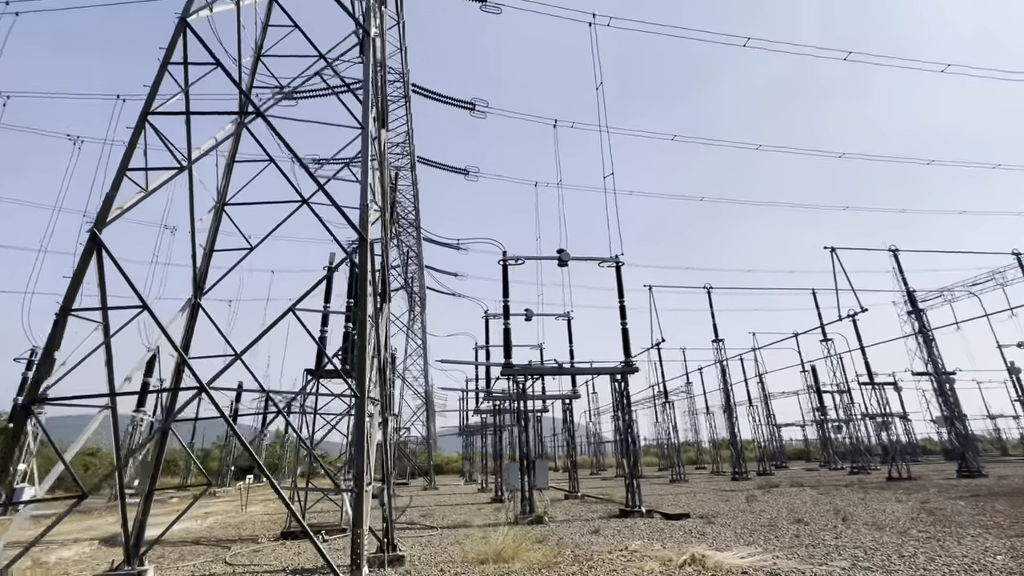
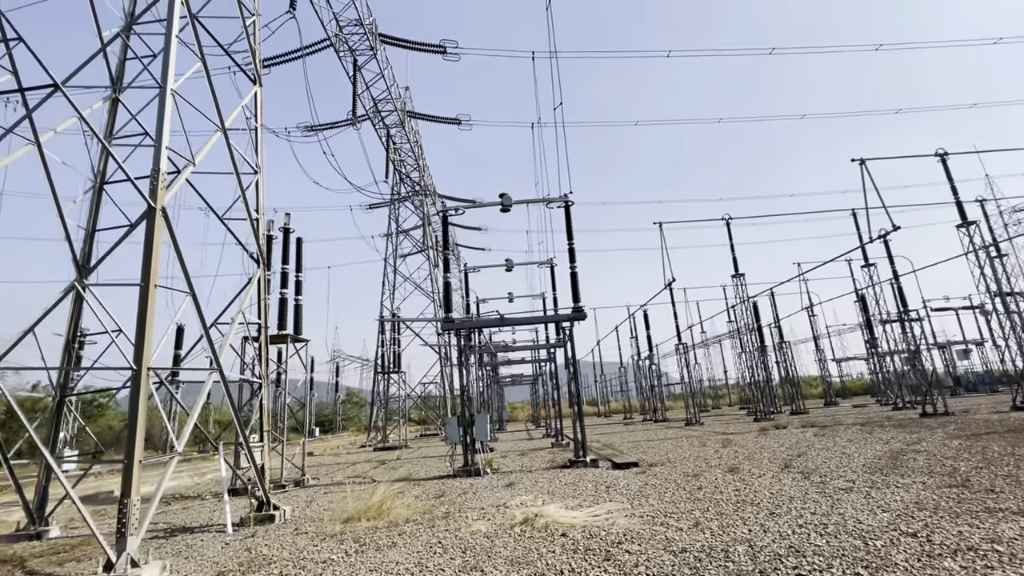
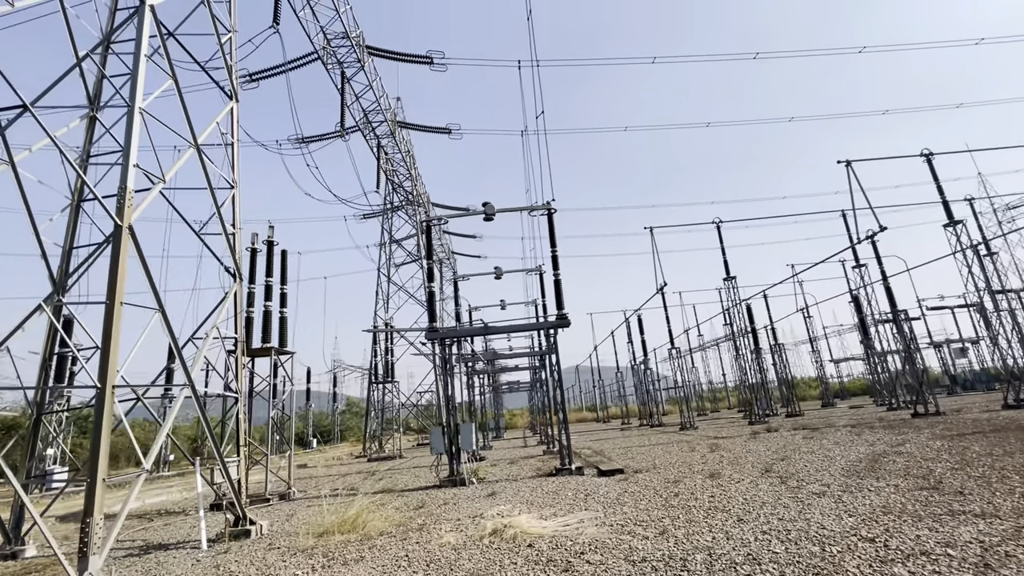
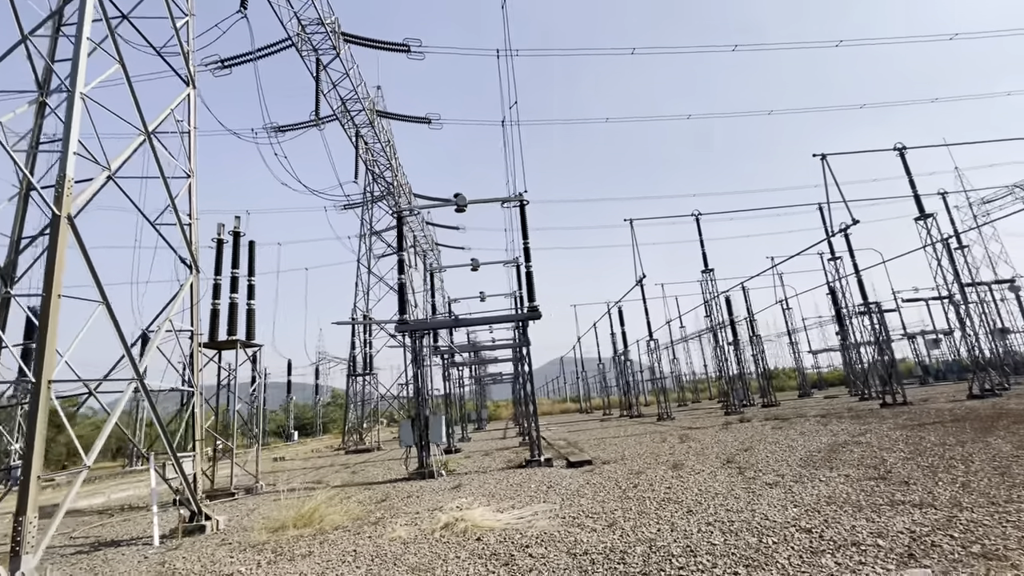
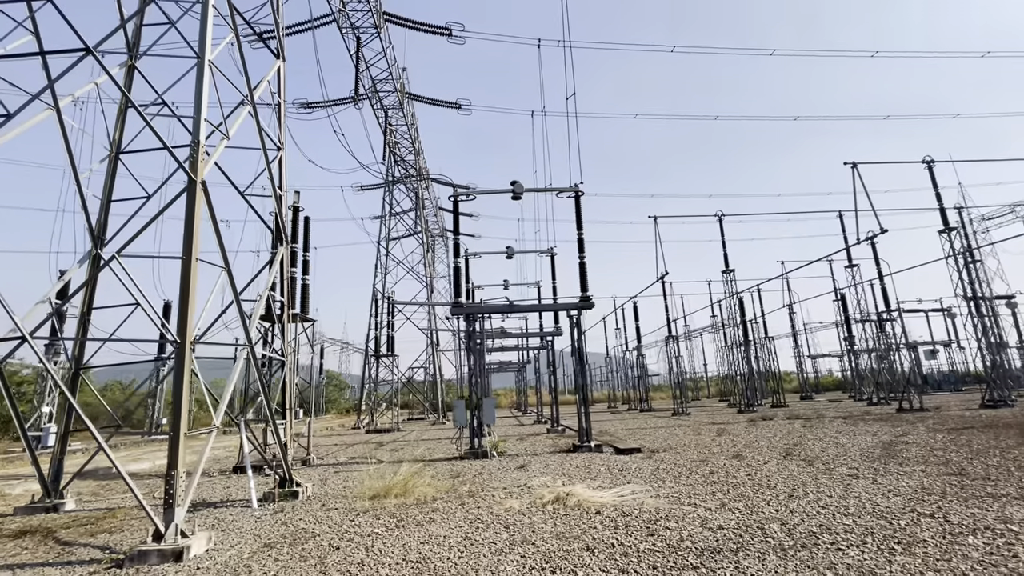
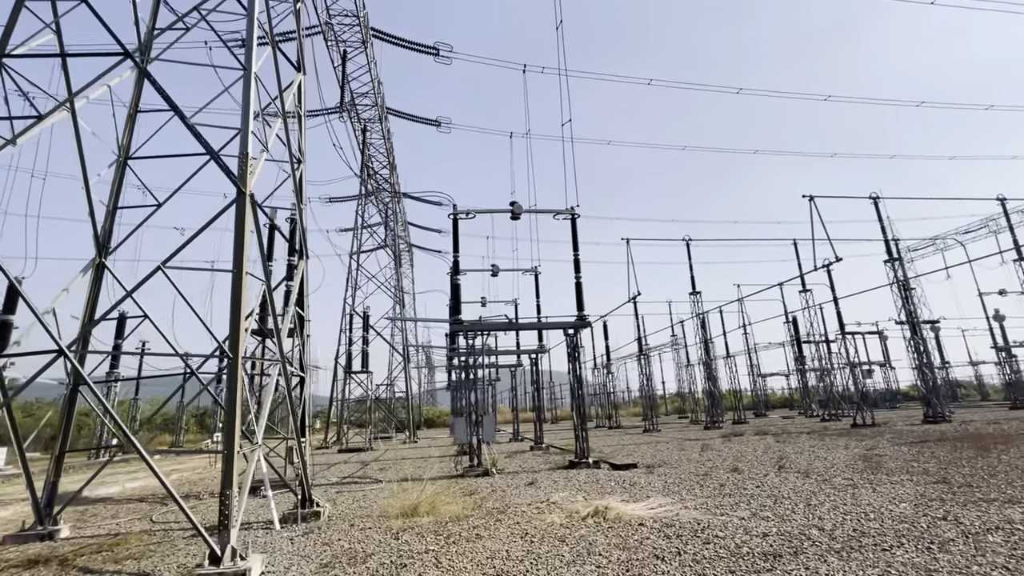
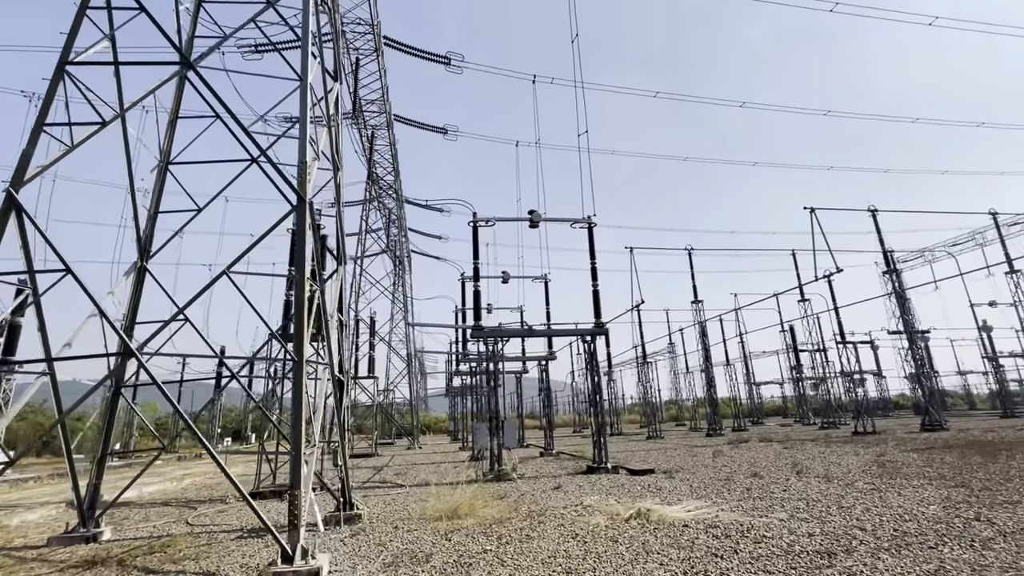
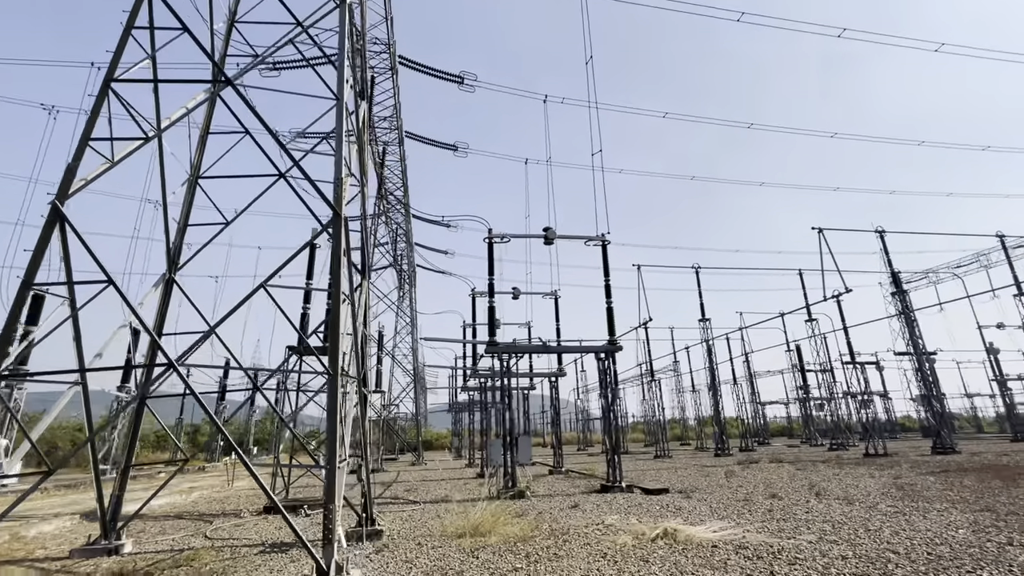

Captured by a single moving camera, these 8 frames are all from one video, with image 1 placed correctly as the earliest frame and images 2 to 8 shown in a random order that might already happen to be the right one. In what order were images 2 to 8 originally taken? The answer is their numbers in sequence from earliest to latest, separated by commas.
8, 7, 6, 5, 2, 3, 4
